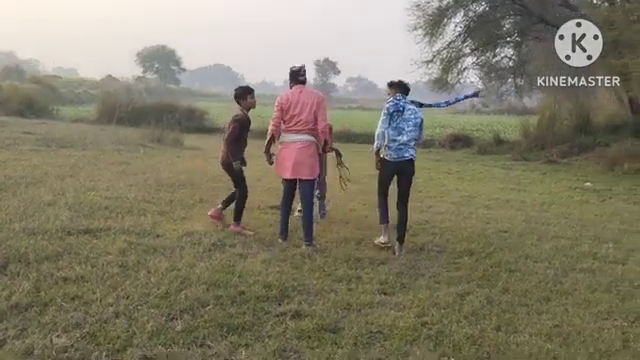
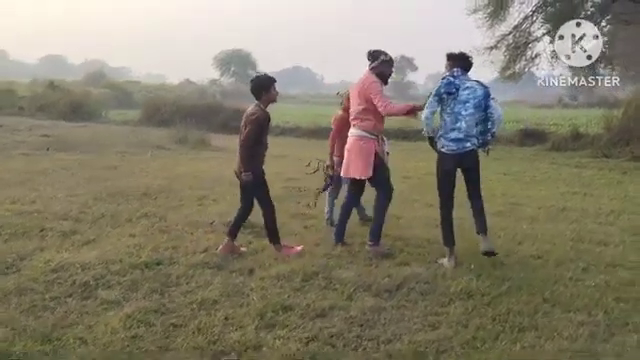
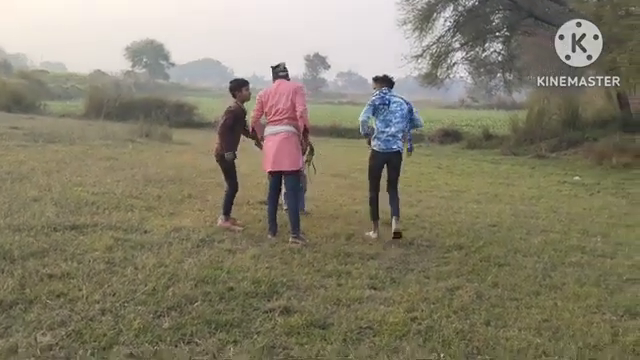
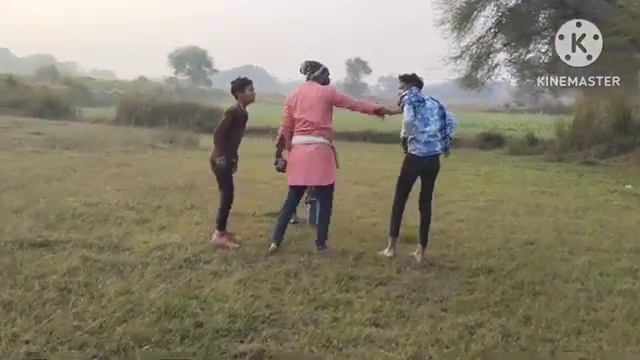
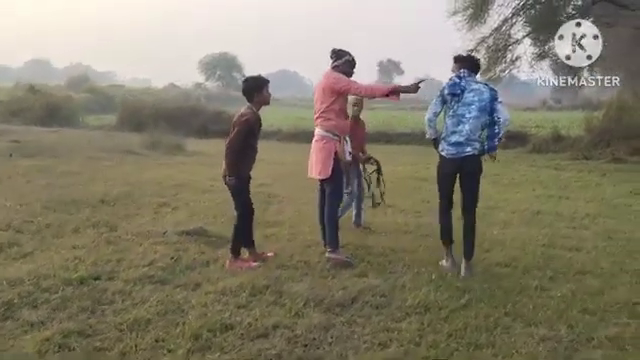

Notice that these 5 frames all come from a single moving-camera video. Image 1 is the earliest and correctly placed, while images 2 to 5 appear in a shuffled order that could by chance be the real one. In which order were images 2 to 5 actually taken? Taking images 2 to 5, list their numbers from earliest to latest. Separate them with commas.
3, 4, 2, 5
